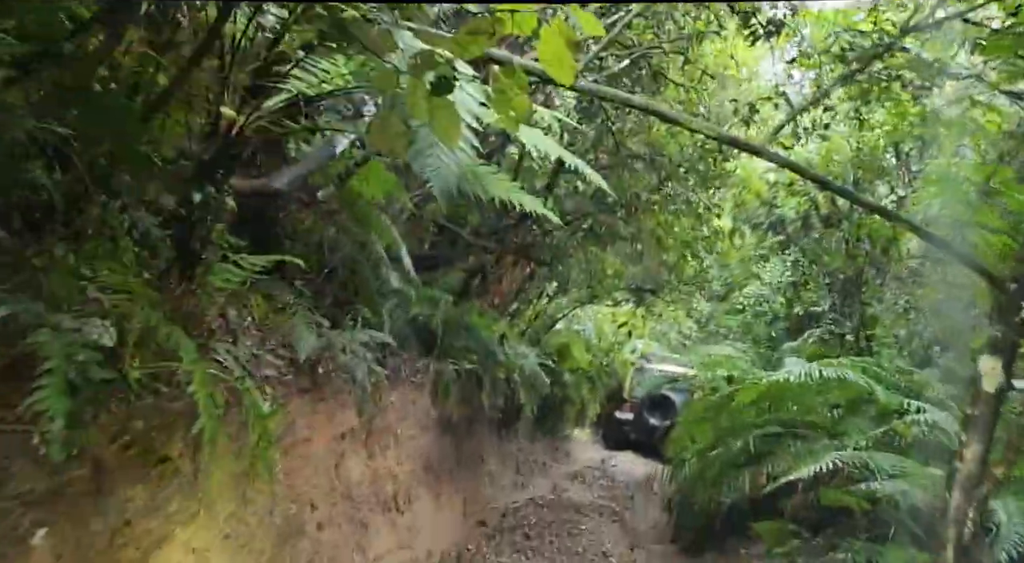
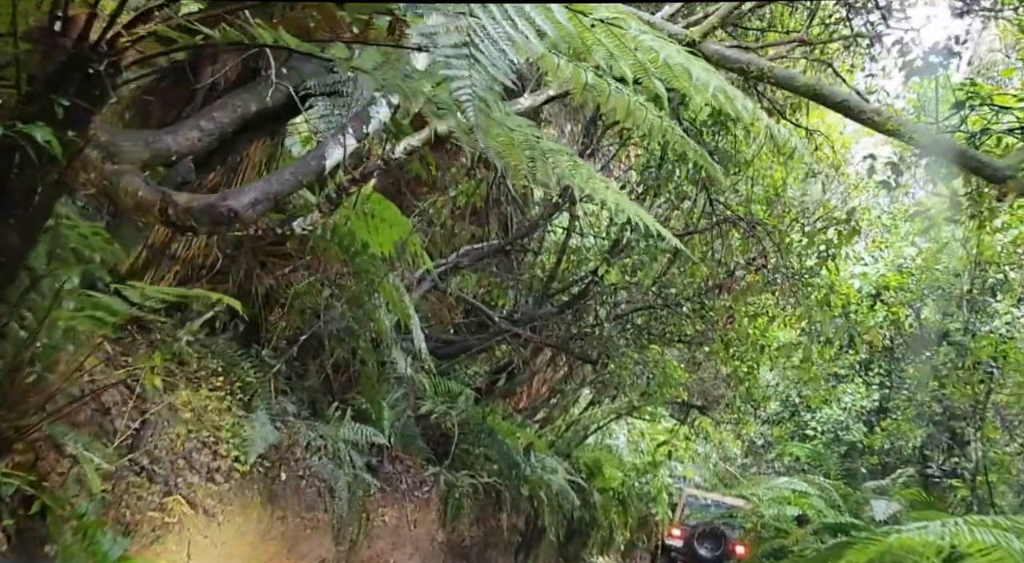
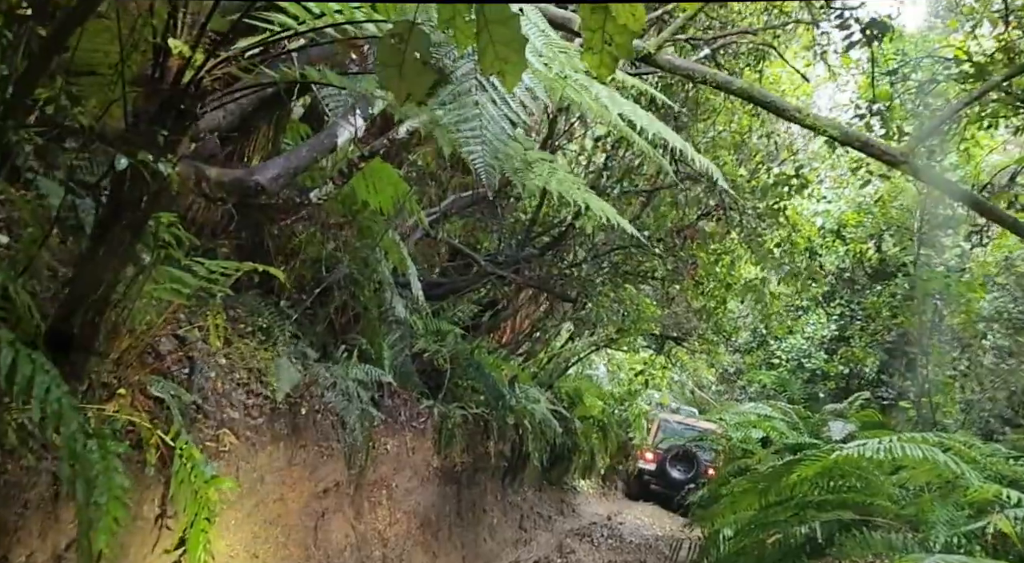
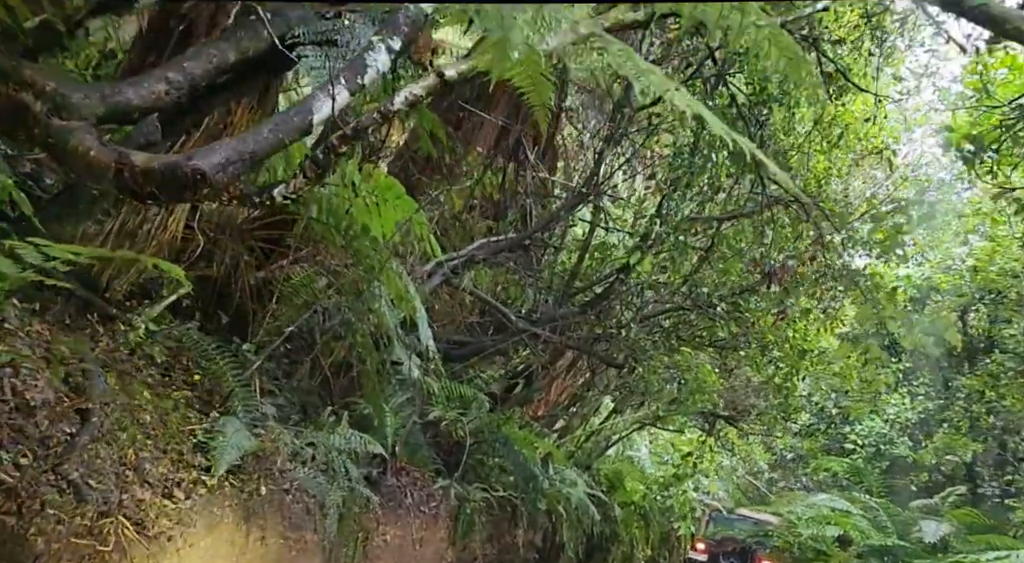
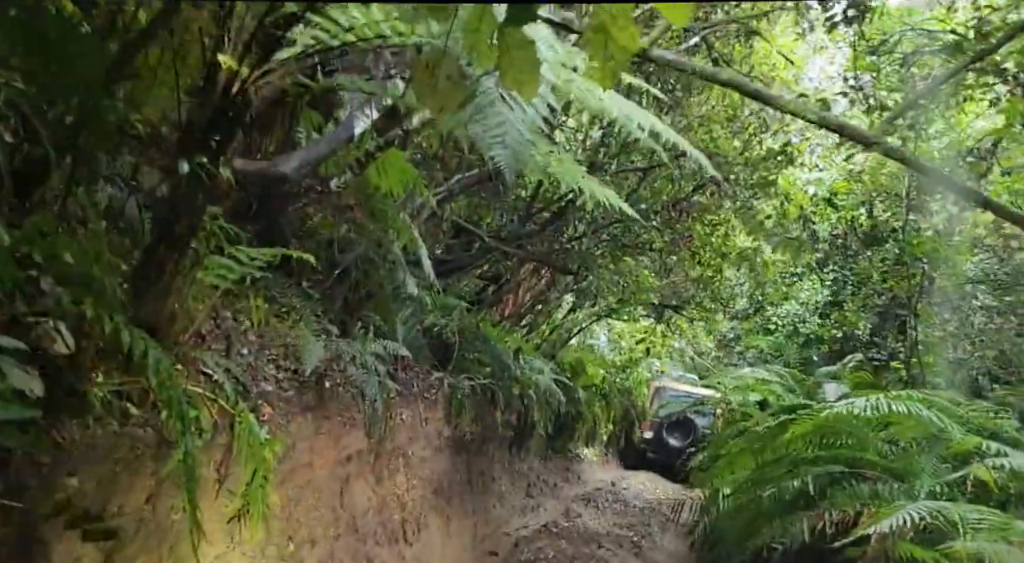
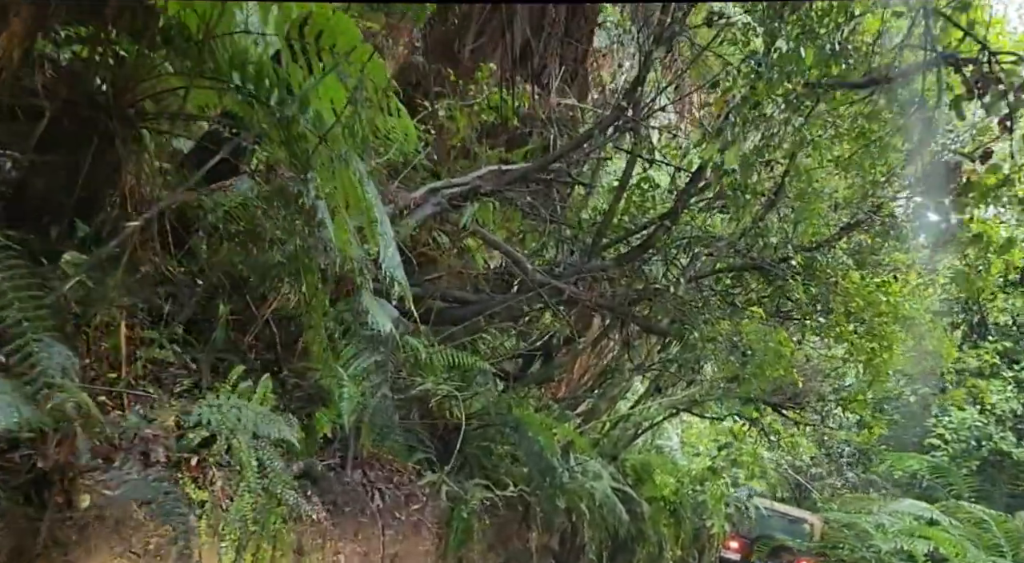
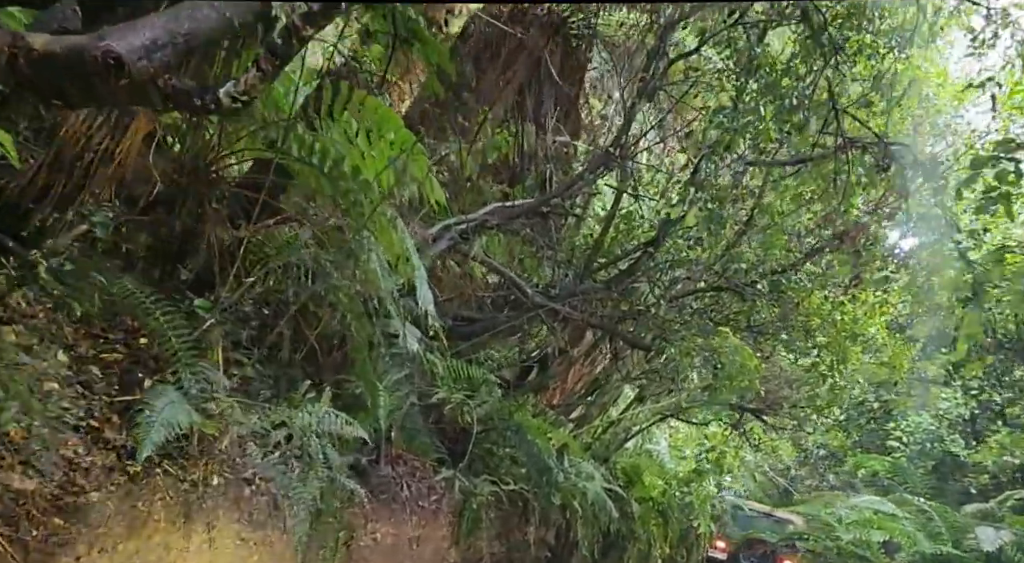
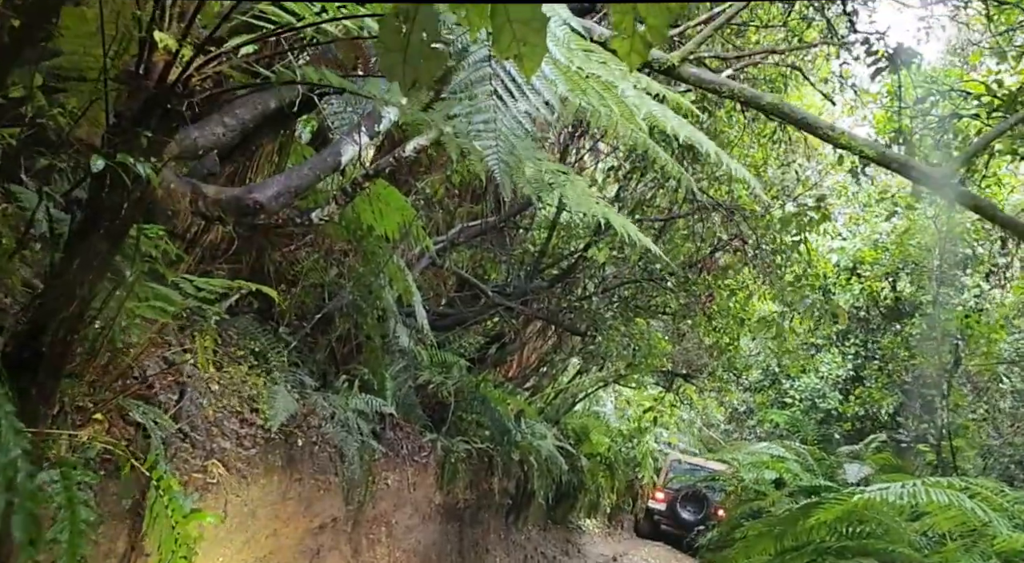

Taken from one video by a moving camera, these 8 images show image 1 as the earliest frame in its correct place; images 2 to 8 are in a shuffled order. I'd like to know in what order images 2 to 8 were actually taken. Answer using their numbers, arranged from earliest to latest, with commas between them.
5, 3, 8, 2, 4, 7, 6
